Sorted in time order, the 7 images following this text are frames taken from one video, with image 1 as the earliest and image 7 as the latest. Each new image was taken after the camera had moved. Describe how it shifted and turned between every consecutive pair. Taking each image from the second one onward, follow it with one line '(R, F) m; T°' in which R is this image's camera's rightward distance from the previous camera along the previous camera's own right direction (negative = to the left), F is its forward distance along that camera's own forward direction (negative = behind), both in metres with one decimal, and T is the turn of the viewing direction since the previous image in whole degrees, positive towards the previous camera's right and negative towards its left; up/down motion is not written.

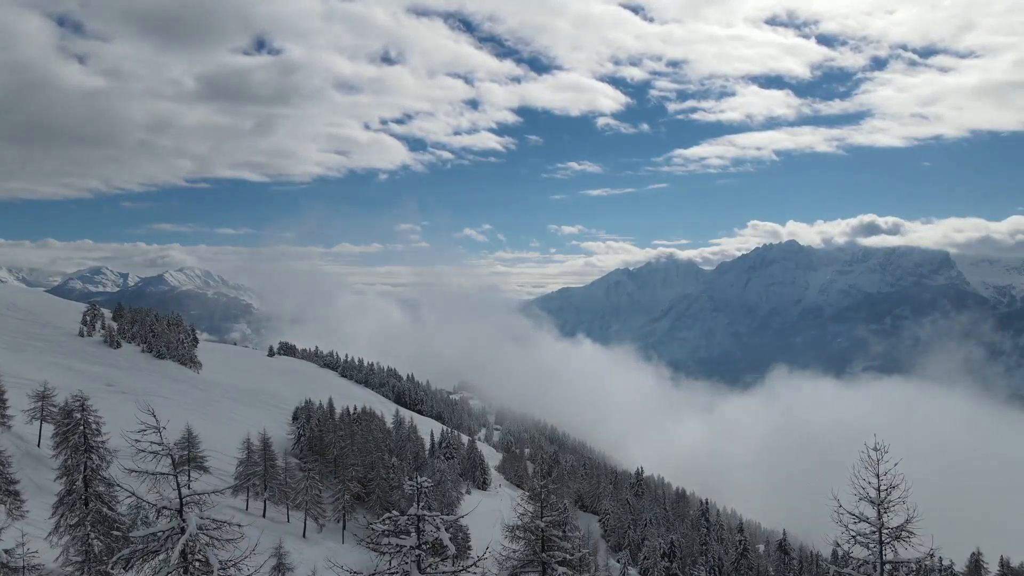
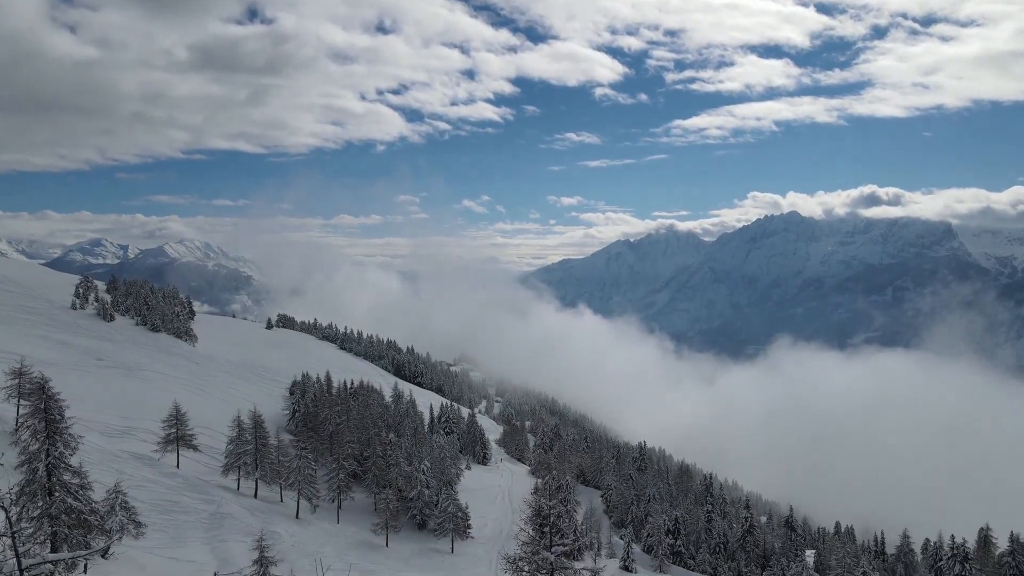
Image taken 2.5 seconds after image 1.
(-0.1, +1.4) m; 0°
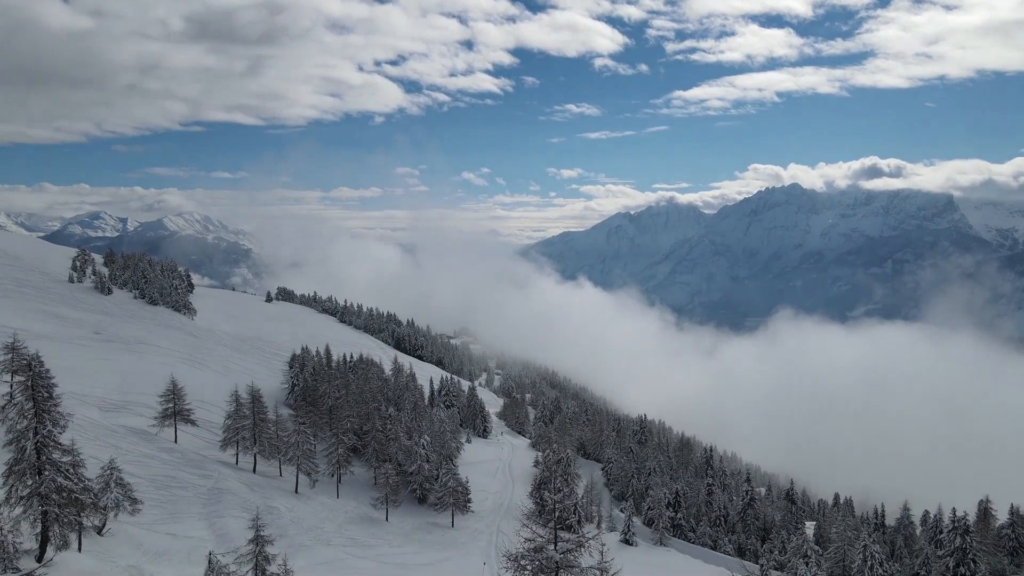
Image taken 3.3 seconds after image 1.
(0.0, +0.6) m; 0°
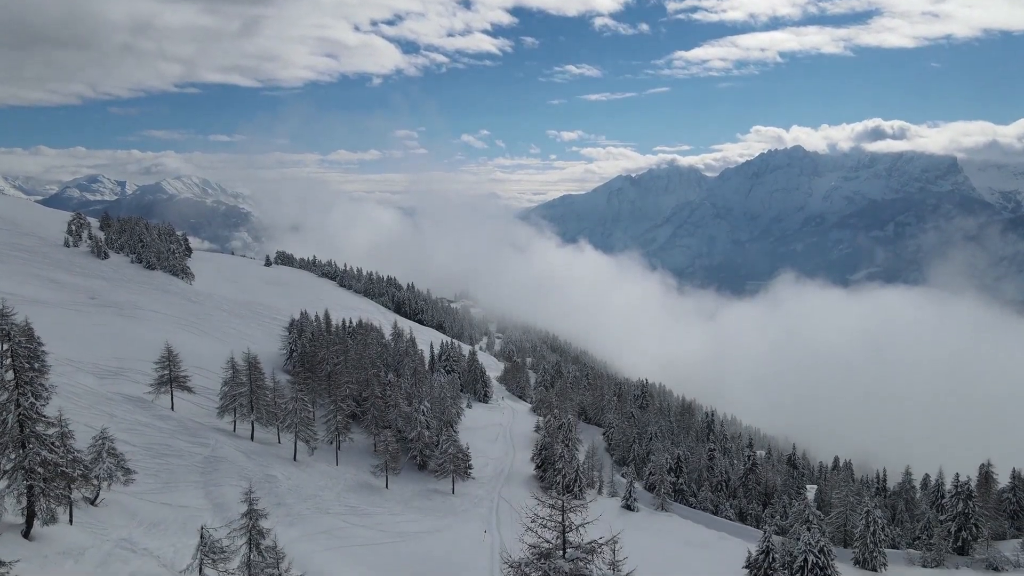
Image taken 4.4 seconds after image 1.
(0.0, +0.8) m; 0°
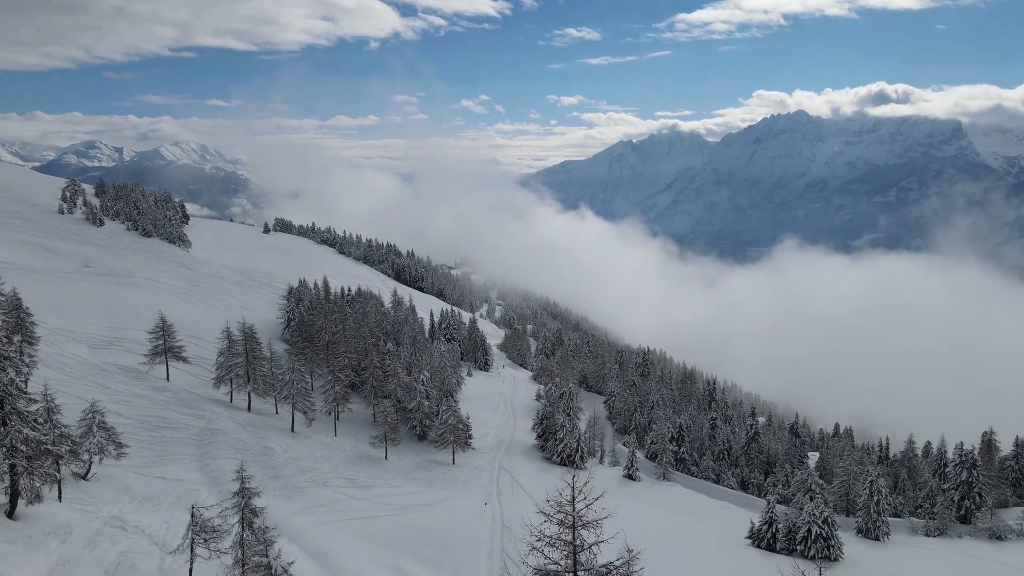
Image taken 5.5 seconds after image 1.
(0.0, +0.7) m; 0°
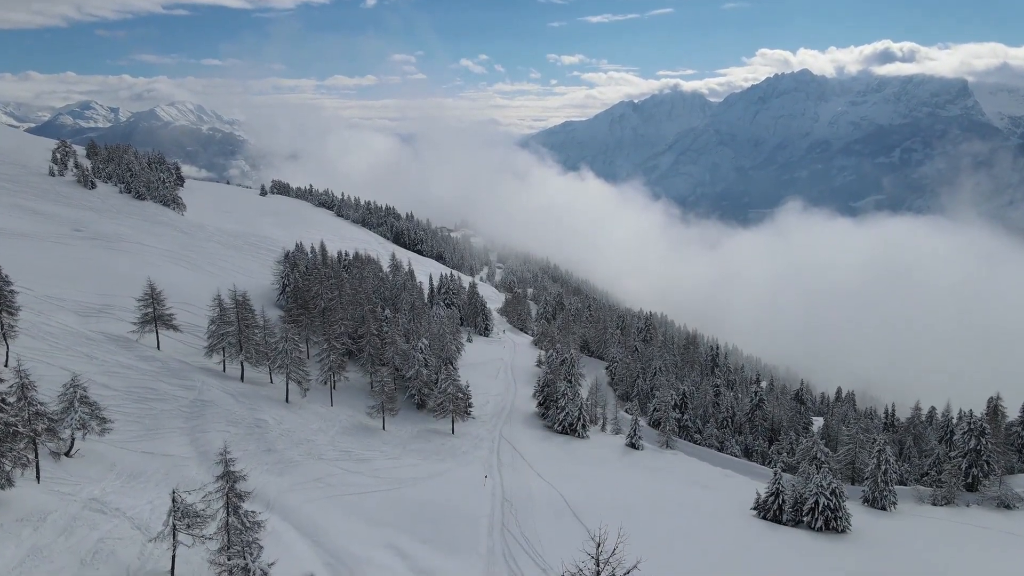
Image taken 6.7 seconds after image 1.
(0.0, +0.9) m; 0°
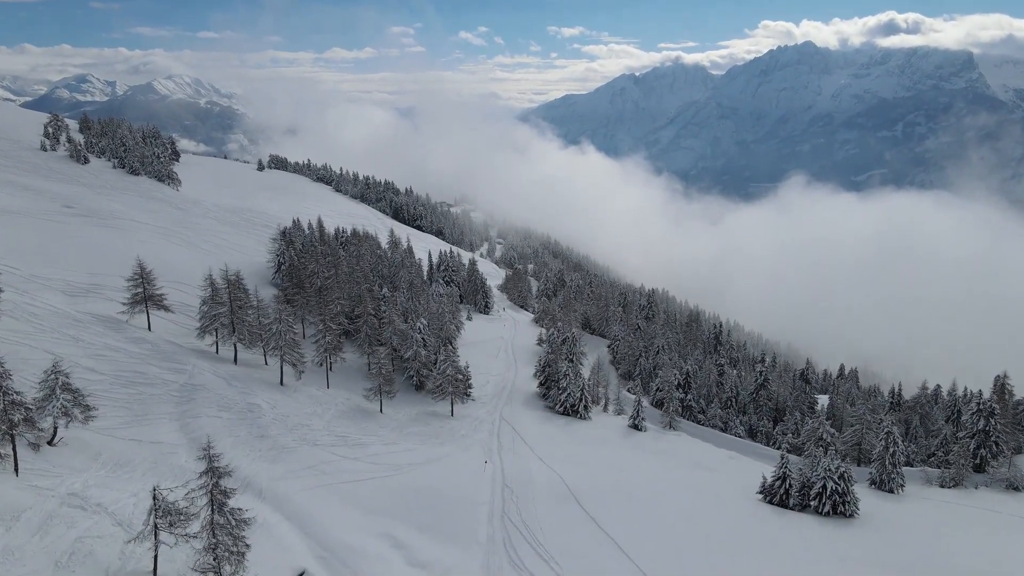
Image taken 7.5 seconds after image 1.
(0.0, +0.7) m; 0°
